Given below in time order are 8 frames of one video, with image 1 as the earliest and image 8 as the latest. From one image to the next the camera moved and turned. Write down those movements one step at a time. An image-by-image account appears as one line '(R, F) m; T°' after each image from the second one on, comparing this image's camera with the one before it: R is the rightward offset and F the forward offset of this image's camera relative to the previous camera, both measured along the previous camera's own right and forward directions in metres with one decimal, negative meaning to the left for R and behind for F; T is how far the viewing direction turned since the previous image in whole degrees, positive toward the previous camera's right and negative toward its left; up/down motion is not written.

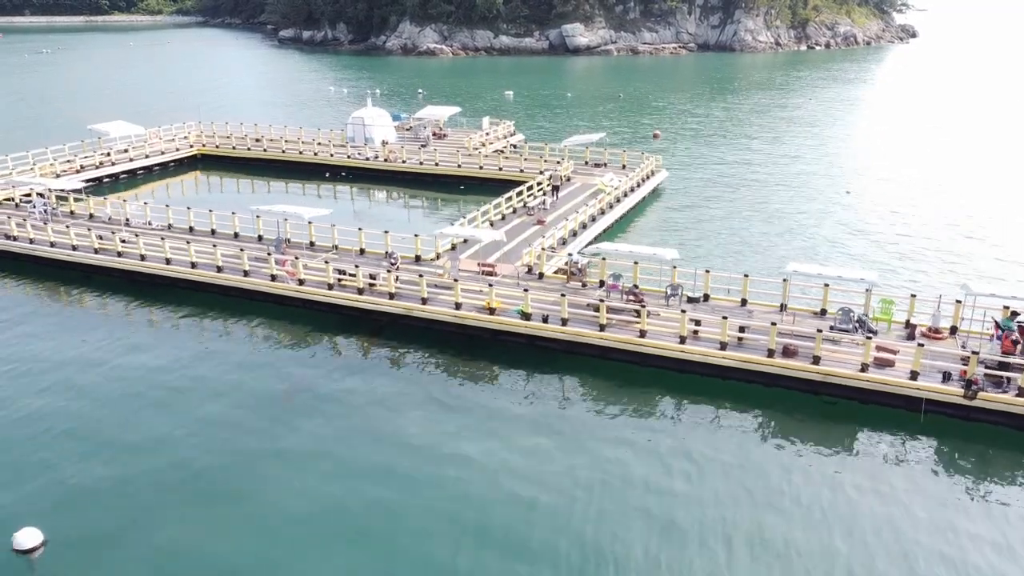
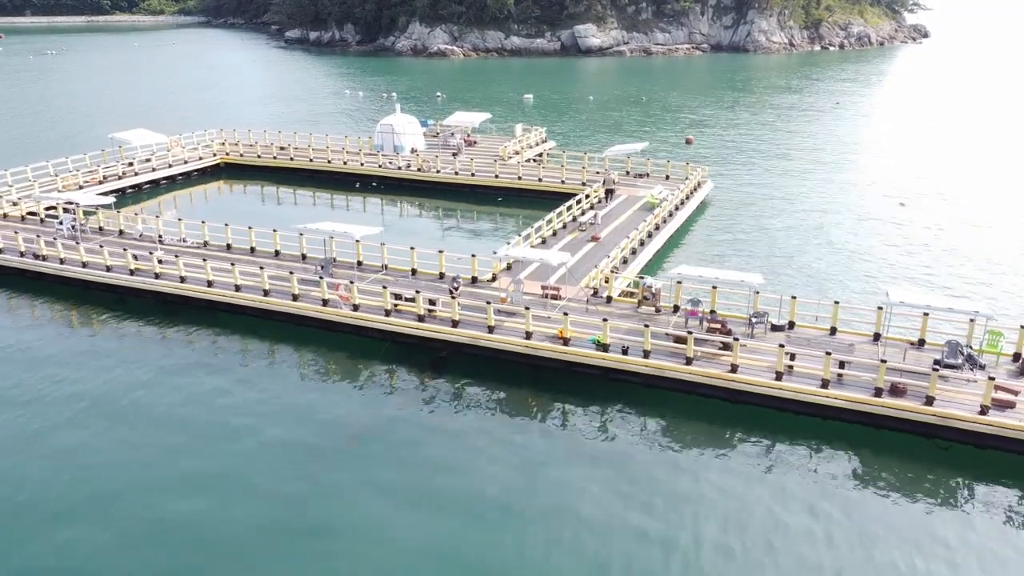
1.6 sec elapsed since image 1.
(-2.1, +2.2) m; 0°
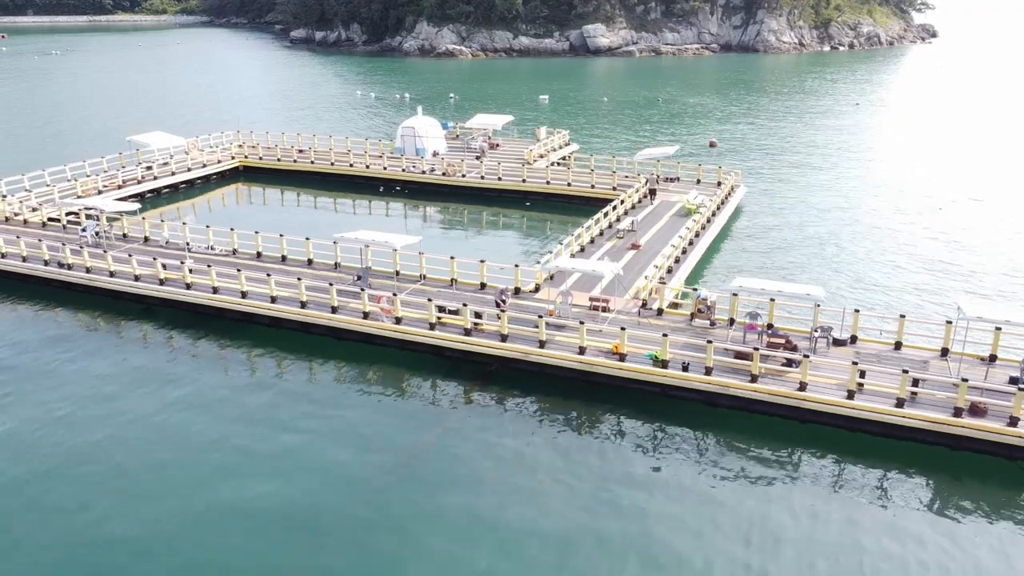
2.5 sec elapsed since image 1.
(-1.4, +1.2) m; 0°
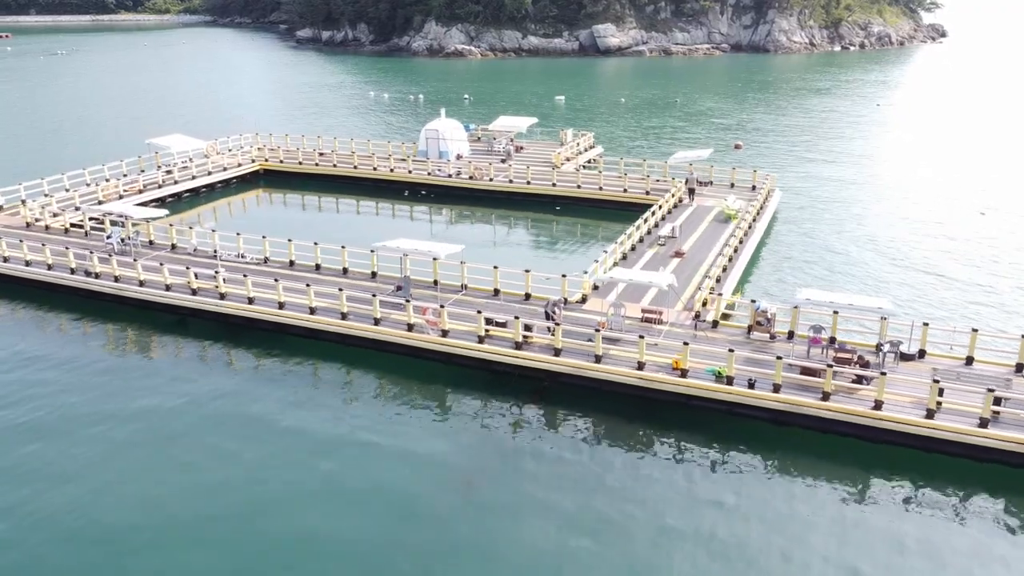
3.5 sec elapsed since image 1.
(-1.4, +1.2) m; 0°
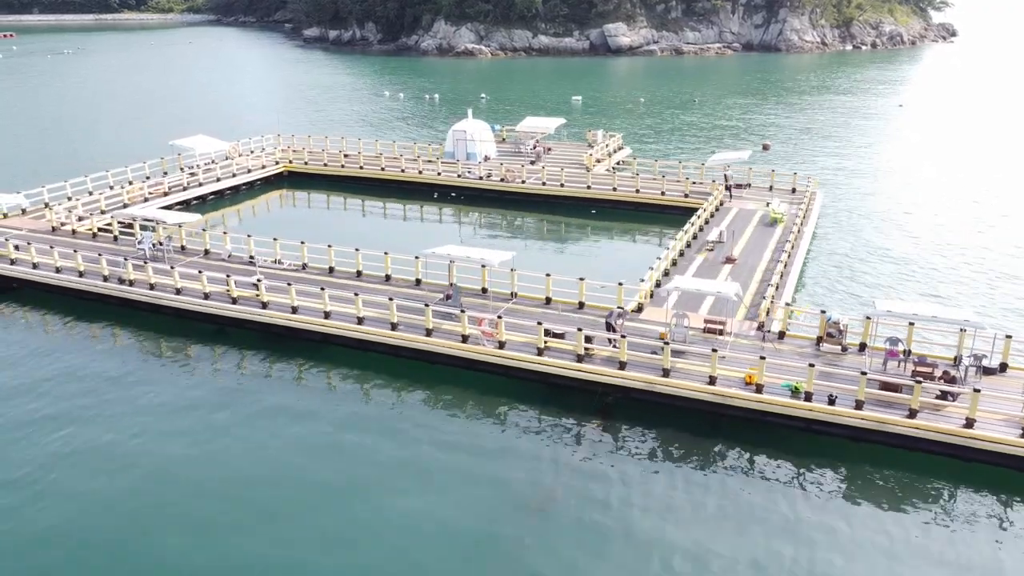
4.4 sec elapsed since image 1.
(-1.6, +1.2) m; 0°
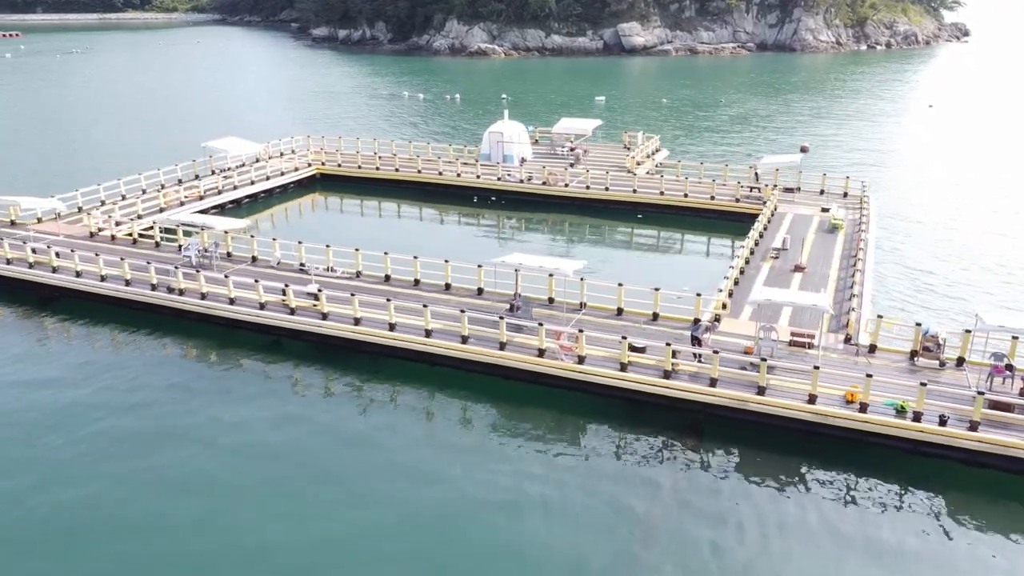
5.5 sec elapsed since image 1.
(-2.1, +1.4) m; 0°
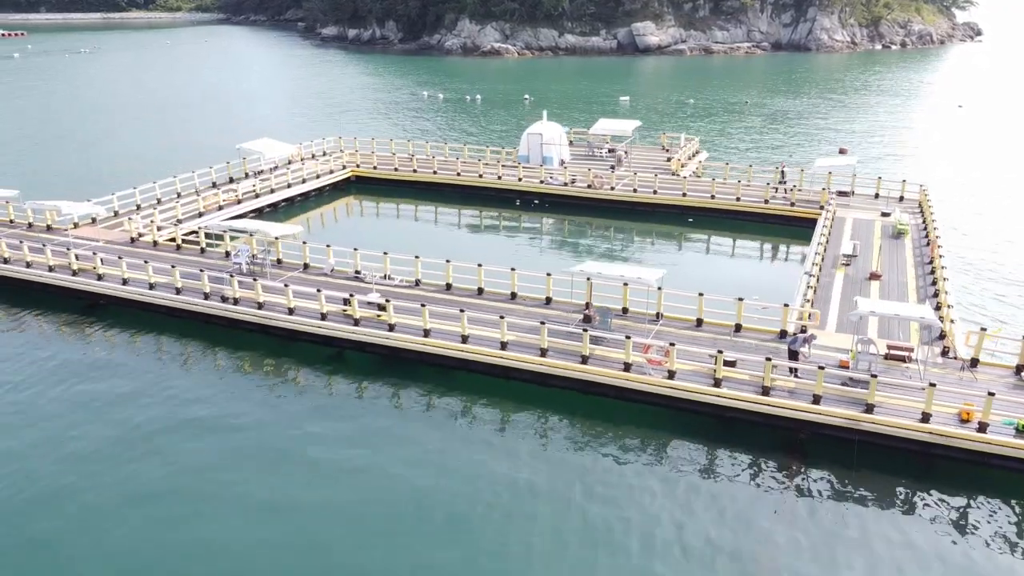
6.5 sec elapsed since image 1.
(-2.1, +1.4) m; 0°
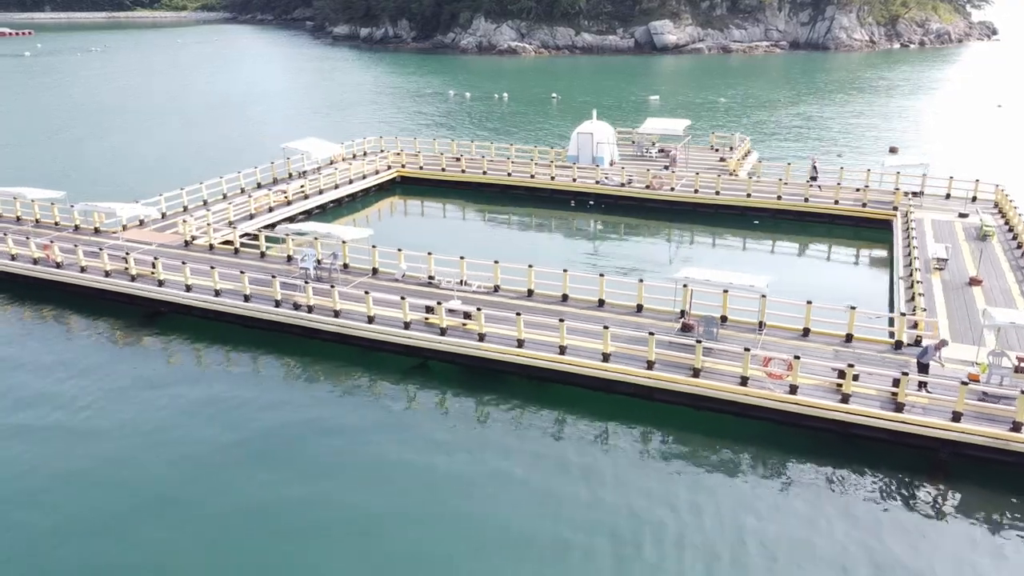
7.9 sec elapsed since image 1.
(-2.5, +1.7) m; 0°
